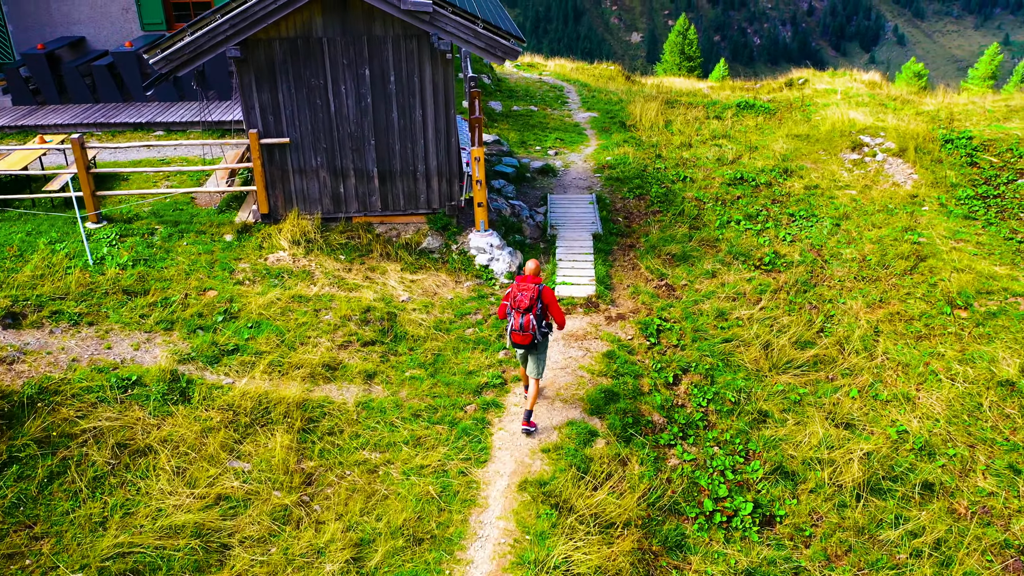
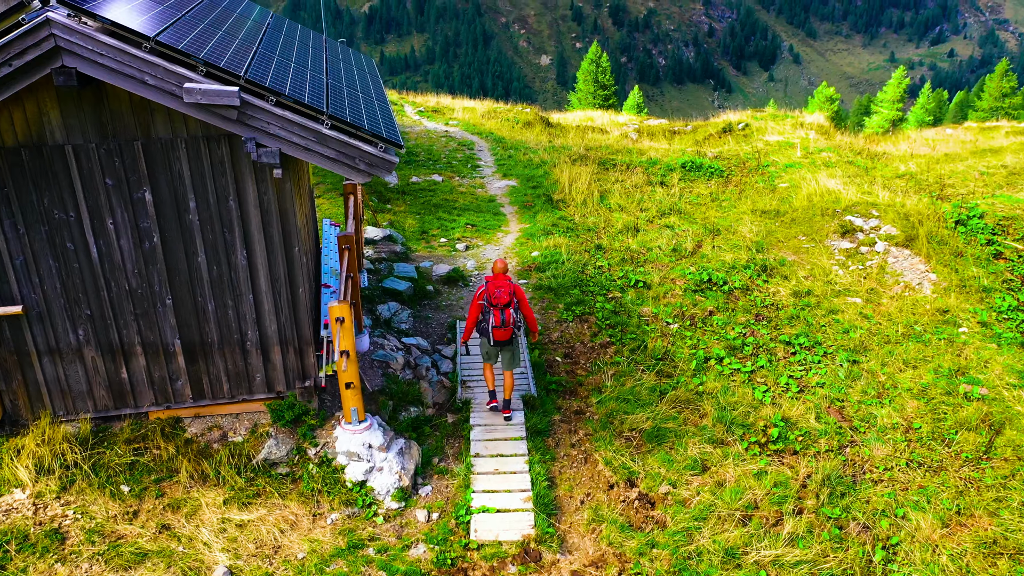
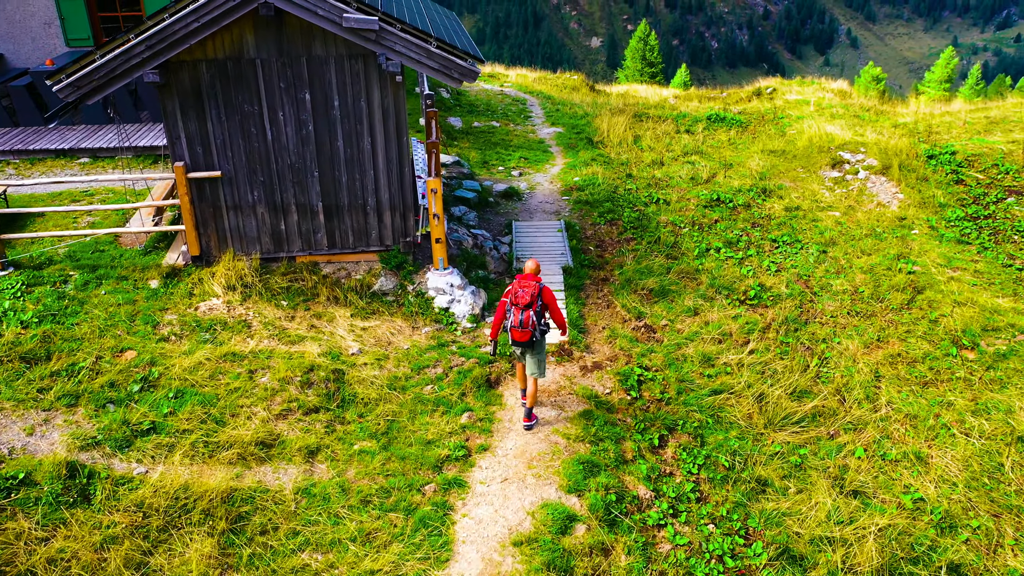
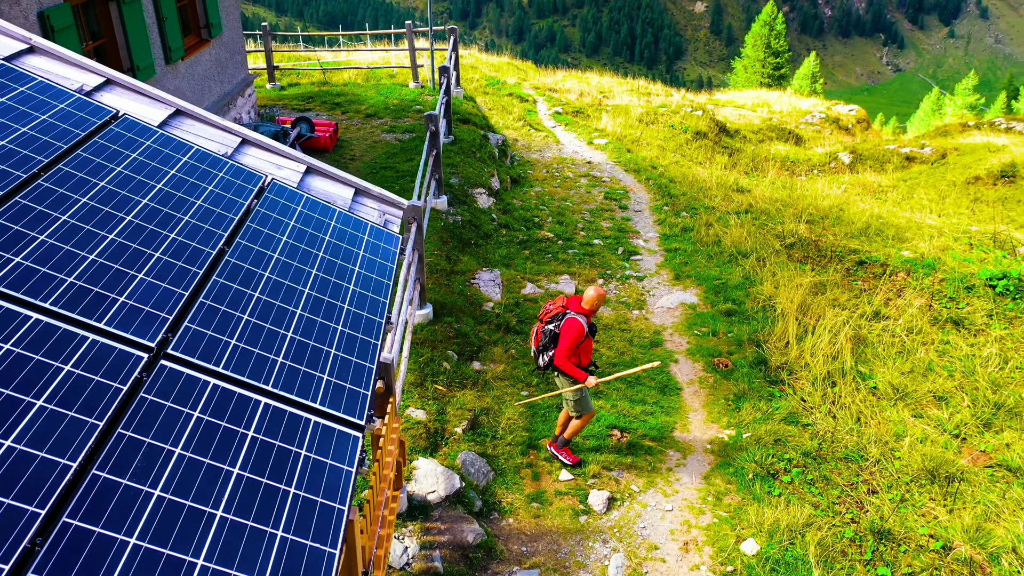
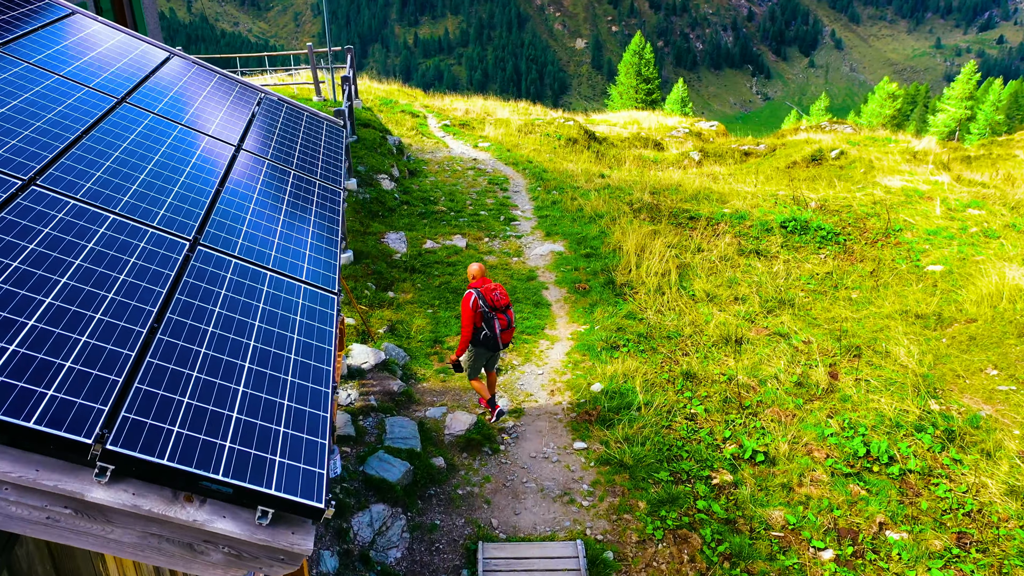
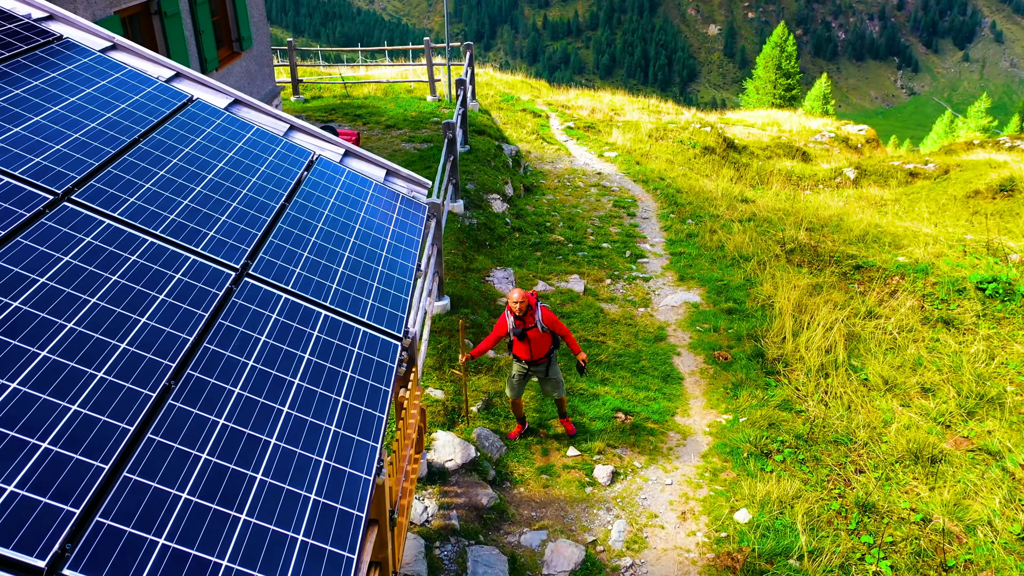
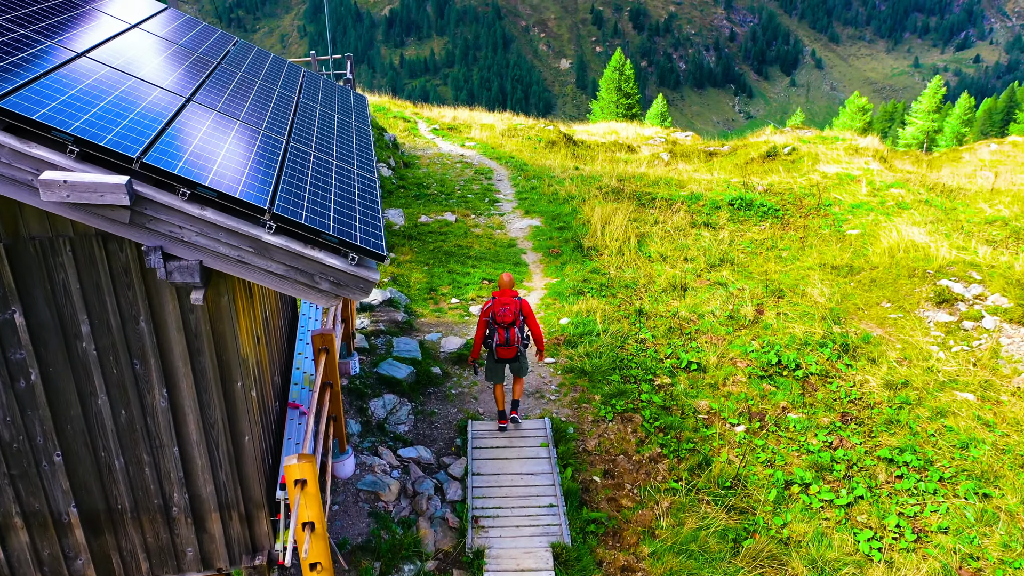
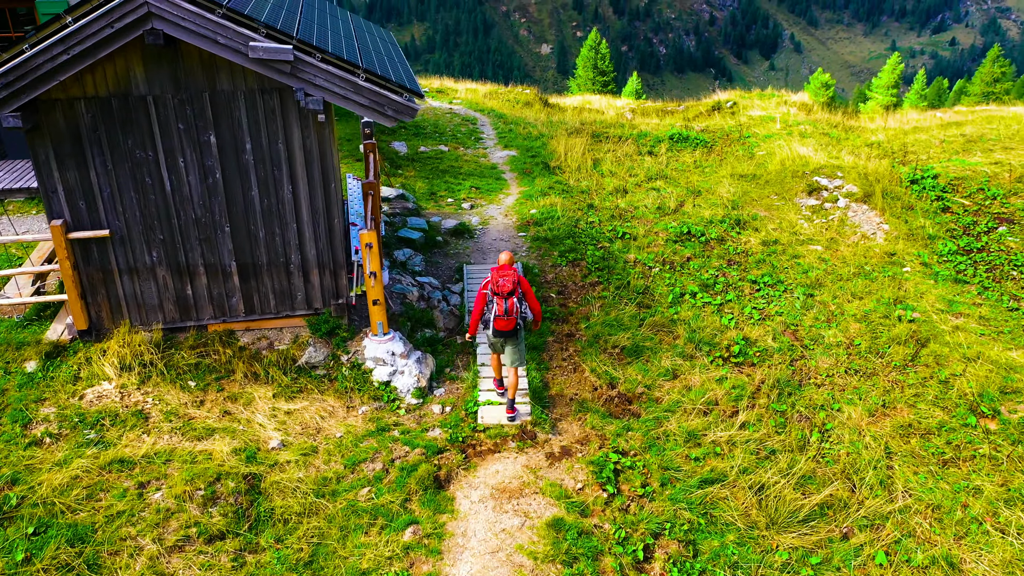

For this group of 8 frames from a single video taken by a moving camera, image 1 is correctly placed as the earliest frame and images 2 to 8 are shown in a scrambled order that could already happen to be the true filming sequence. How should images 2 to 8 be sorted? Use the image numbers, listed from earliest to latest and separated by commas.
3, 8, 2, 7, 5, 6, 4
